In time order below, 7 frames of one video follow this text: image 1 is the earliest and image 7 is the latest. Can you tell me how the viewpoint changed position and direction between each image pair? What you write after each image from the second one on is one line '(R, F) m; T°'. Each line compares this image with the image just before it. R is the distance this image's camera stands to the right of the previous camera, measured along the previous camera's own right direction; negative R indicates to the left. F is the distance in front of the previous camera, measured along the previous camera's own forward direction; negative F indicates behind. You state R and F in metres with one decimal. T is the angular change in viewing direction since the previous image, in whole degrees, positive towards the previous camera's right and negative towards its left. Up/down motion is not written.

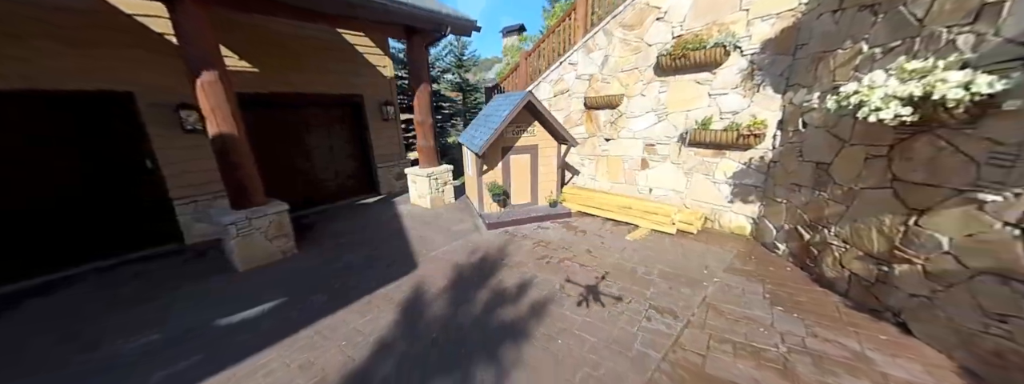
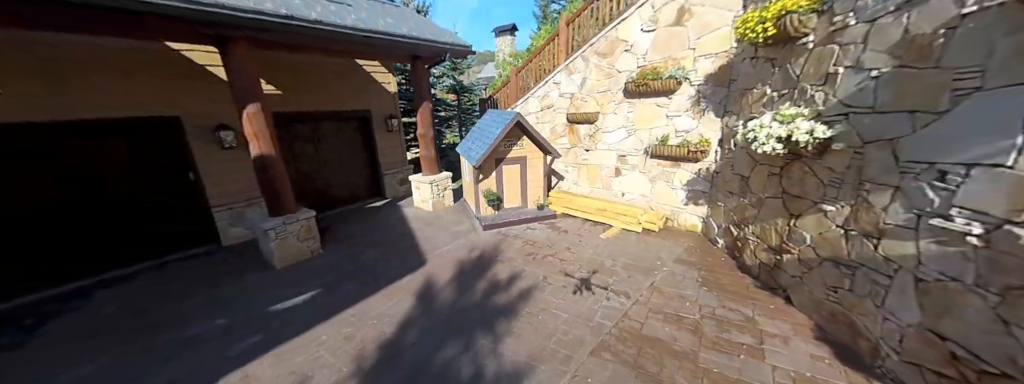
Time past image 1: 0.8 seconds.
(0.0, -0.7) m; +1°
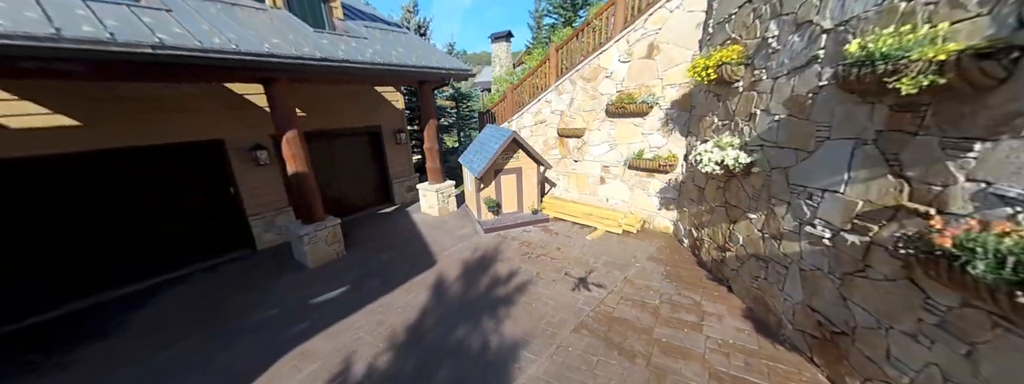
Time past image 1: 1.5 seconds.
(0.0, -0.7) m; 0°
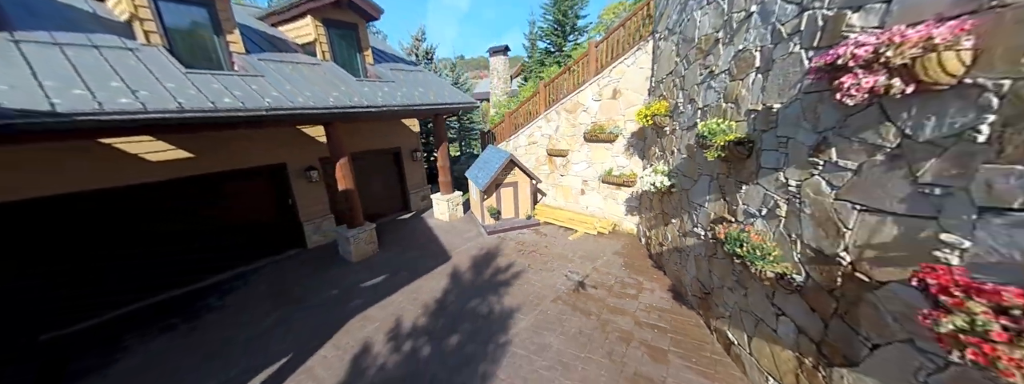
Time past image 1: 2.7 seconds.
(0.0, -1.4) m; 0°
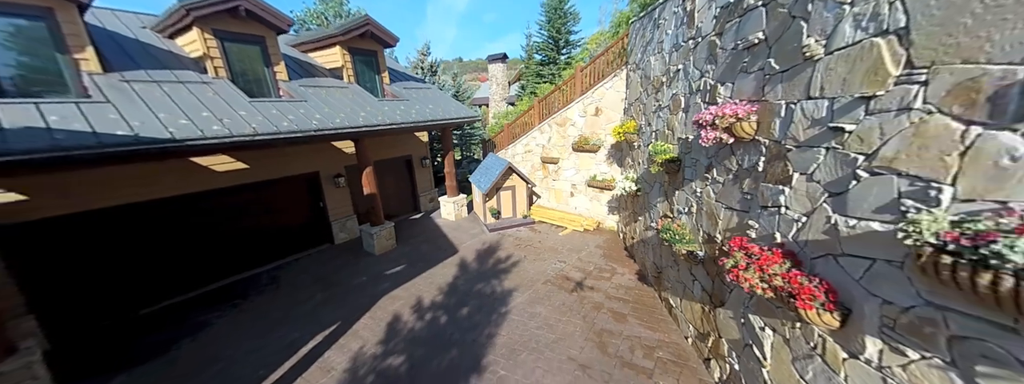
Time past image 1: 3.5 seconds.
(0.0, -1.2) m; 0°
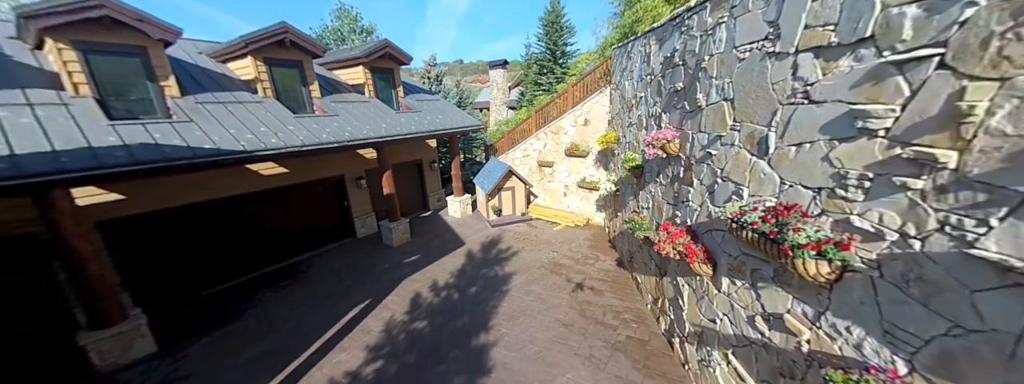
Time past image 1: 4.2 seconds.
(0.0, -1.2) m; 0°
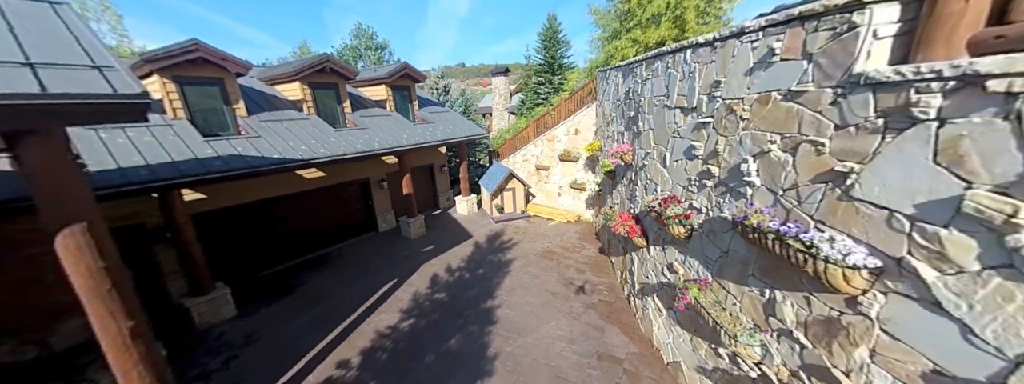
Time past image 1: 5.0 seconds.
(0.0, -1.5) m; 0°
